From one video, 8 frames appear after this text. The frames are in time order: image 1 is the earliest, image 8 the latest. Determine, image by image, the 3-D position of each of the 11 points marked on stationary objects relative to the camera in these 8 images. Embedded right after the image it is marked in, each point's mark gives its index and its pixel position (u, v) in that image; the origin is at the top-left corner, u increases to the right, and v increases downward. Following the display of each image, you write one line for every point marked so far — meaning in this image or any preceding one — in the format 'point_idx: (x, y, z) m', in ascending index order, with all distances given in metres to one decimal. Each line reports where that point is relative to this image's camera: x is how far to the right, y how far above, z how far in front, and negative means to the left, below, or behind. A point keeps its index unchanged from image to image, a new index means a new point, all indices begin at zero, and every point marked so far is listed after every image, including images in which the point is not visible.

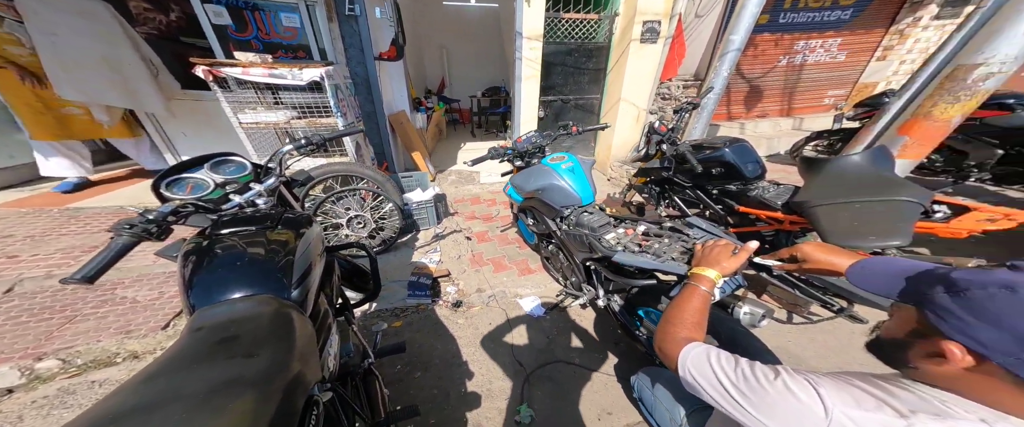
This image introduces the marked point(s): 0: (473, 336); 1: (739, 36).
0: (-0.3, -1.1, +2.5) m
1: (+2.2, +1.7, +2.7) m
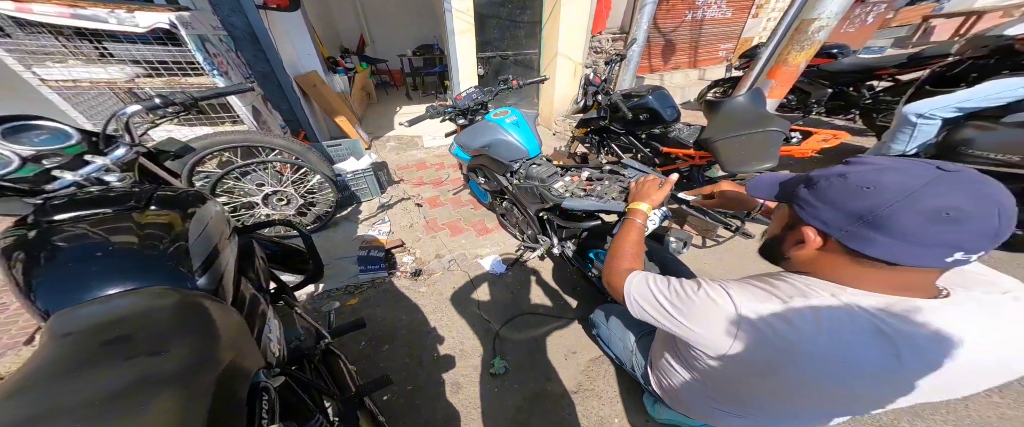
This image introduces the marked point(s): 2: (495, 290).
0: (-0.7, -0.9, +2.8) m
1: (+1.4, +2.2, +2.8) m
2: (-0.2, -0.8, +2.9) m
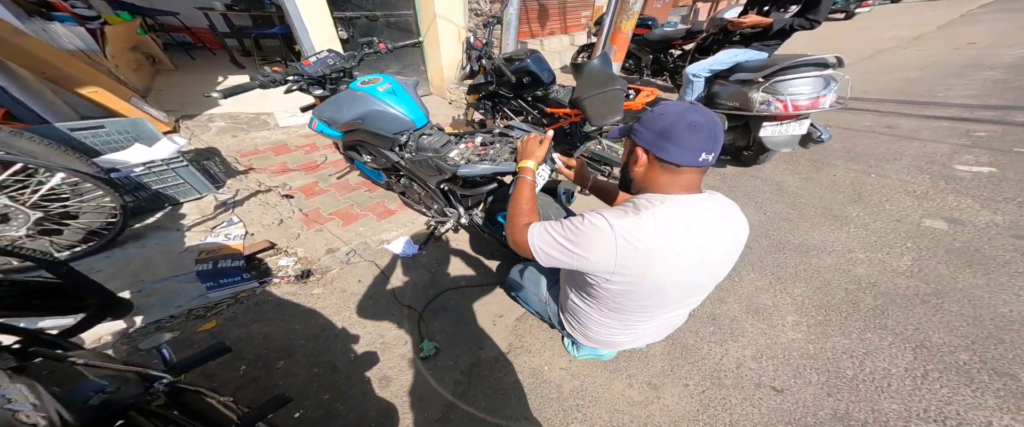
0: (-1.4, -0.7, +2.3) m
1: (+0.1, +2.7, +3.0) m
2: (-0.9, -0.5, +2.7) m
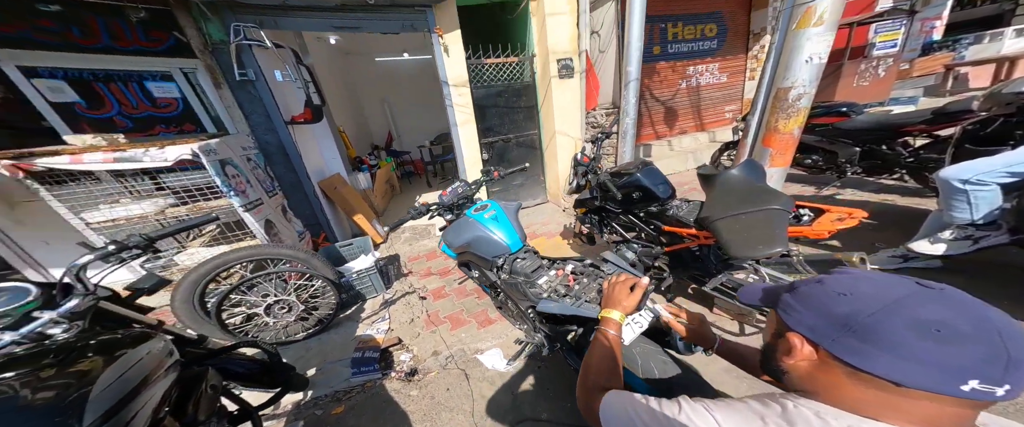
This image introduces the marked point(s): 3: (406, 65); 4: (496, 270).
0: (-0.8, -1.8, +2.6) m
1: (+1.2, +1.4, +2.8) m
2: (-0.2, -1.7, +2.6) m
3: (-2.3, +3.1, +6.1) m
4: (-0.1, -0.5, +2.8) m
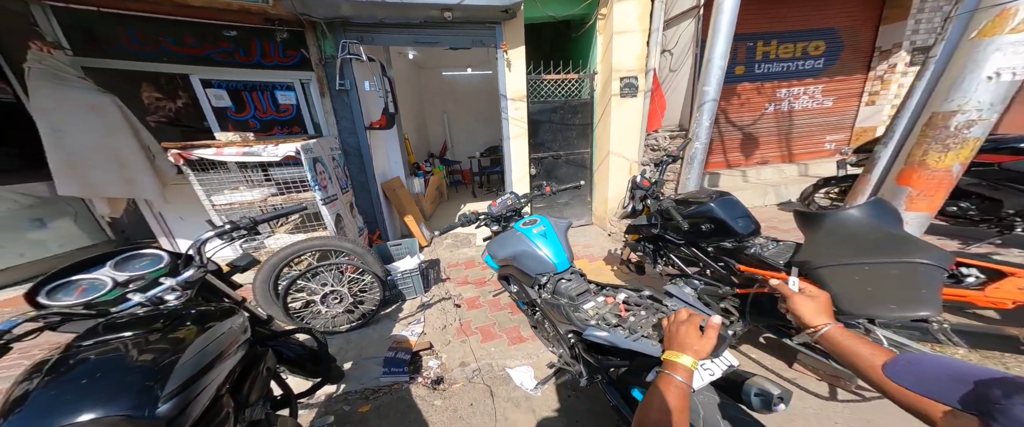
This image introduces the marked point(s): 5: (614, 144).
0: (-0.6, -1.9, +2.5) m
1: (+1.7, +1.1, +2.5) m
2: (0.0, -1.8, +2.5) m
3: (-1.0, +3.0, +6.4) m
4: (+0.2, -0.7, +2.7) m
5: (+1.3, +0.9, +3.6) m
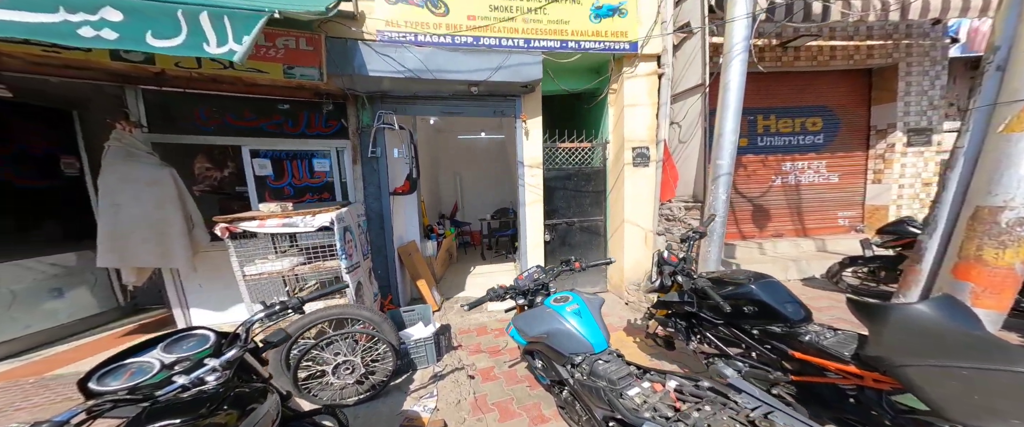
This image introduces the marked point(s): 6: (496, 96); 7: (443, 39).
0: (-0.4, -2.4, +2.1) m
1: (+2.0, +0.5, +2.6) m
2: (+0.2, -2.4, +2.1) m
3: (-0.7, +1.6, +6.8) m
4: (+0.4, -1.3, +2.5) m
5: (+1.5, +0.1, +3.7) m
6: (-0.2, +1.3, +3.4) m
7: (-0.7, +1.8, +2.9) m
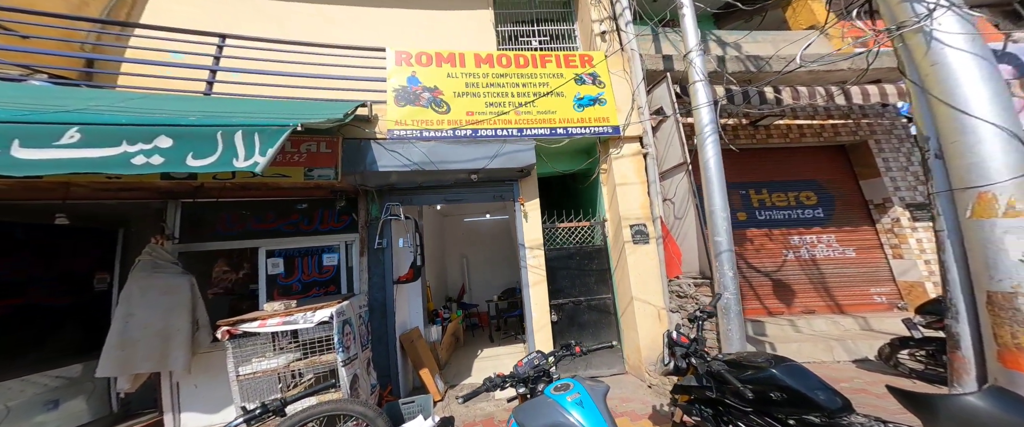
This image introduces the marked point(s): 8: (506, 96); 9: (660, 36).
0: (-0.3, -3.0, +1.6) m
1: (+1.9, -0.2, +2.6) m
2: (+0.2, -2.9, +1.6) m
3: (-0.6, -0.1, +7.1) m
4: (+0.4, -1.9, +2.2) m
5: (+1.5, -0.8, +3.6) m
6: (-0.2, +0.4, +3.6) m
7: (-0.8, +0.9, +3.3) m
8: (-0.1, +1.4, +3.5) m
9: (+2.0, +2.4, +4.0) m
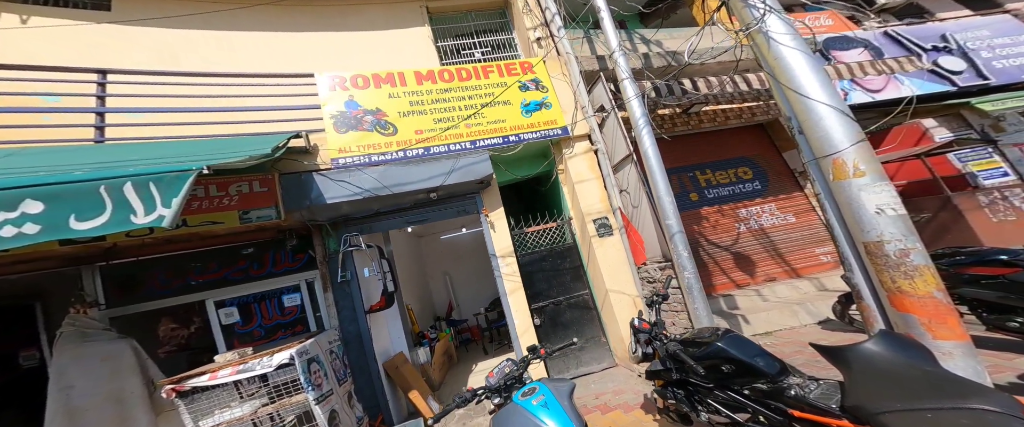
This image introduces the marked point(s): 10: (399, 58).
0: (-0.3, -3.1, +1.6) m
1: (+1.5, 0.0, +2.8) m
2: (+0.3, -2.9, +1.5) m
3: (-1.1, -0.4, +7.1) m
4: (+0.3, -2.0, +2.2) m
5: (+1.2, -0.7, +3.6) m
6: (-0.7, +0.2, +3.7) m
7: (-1.3, +0.7, +3.3) m
8: (-0.7, +1.3, +3.5) m
9: (+1.2, +2.5, +4.1) m
10: (-1.5, +2.1, +4.0) m
